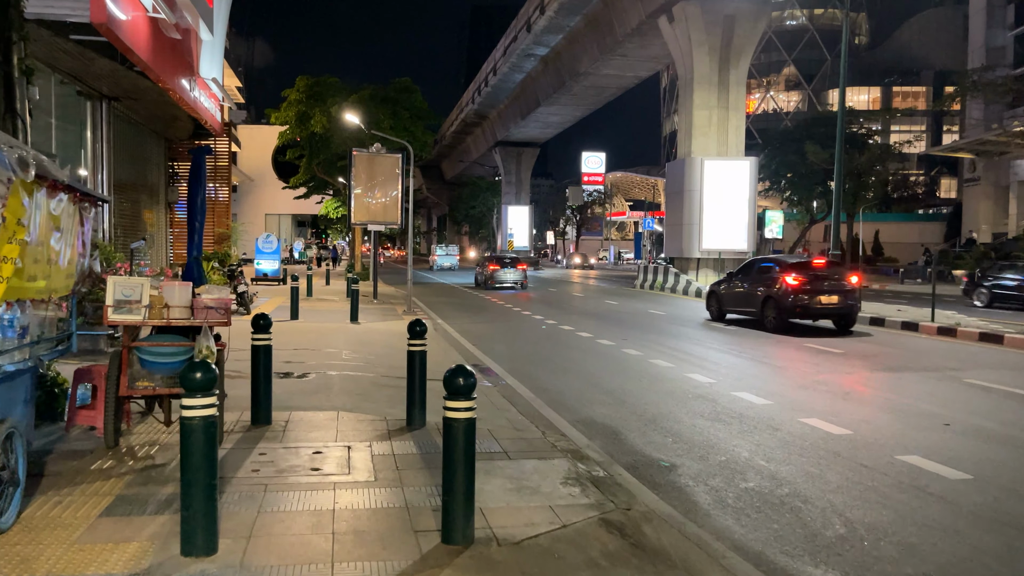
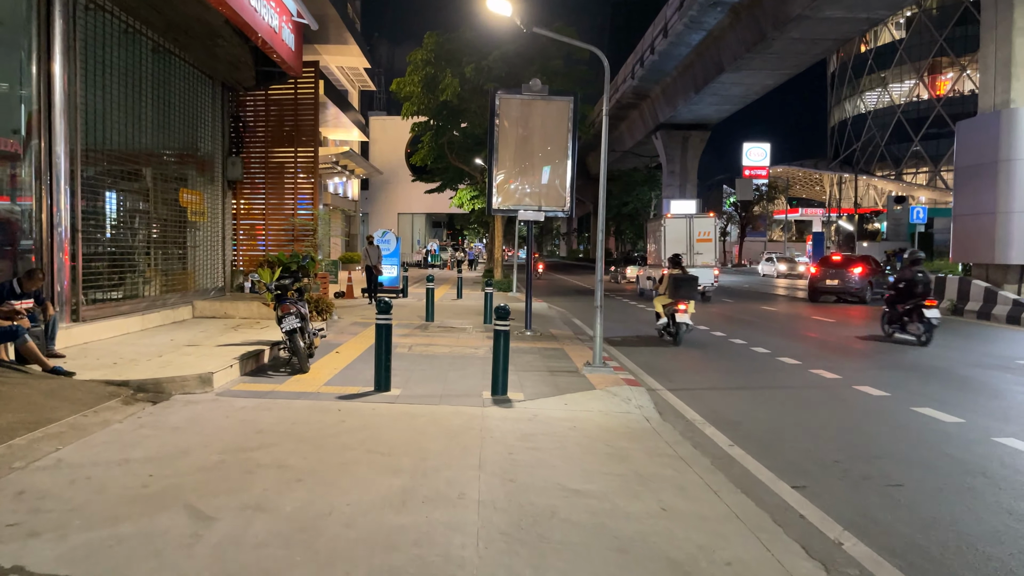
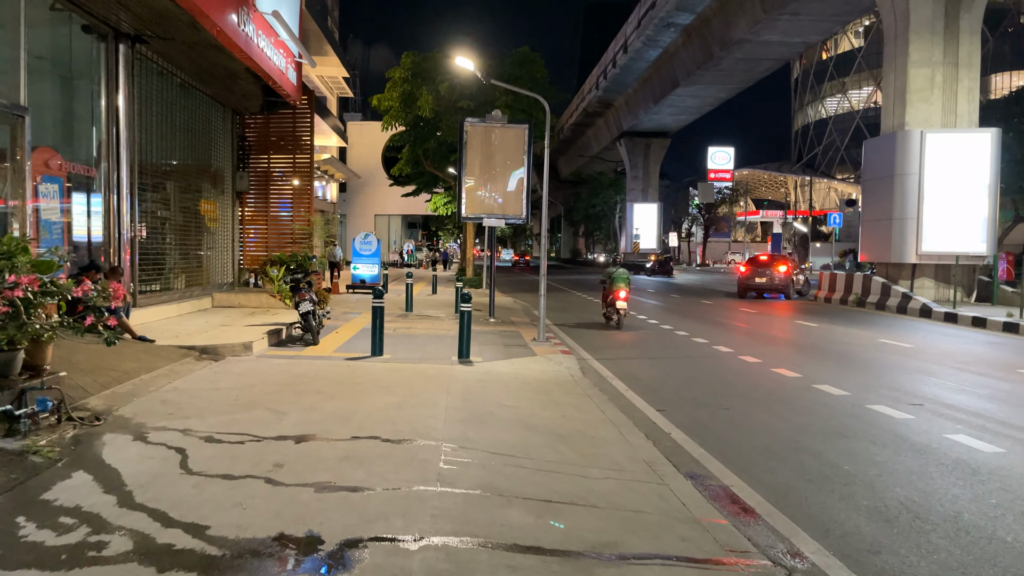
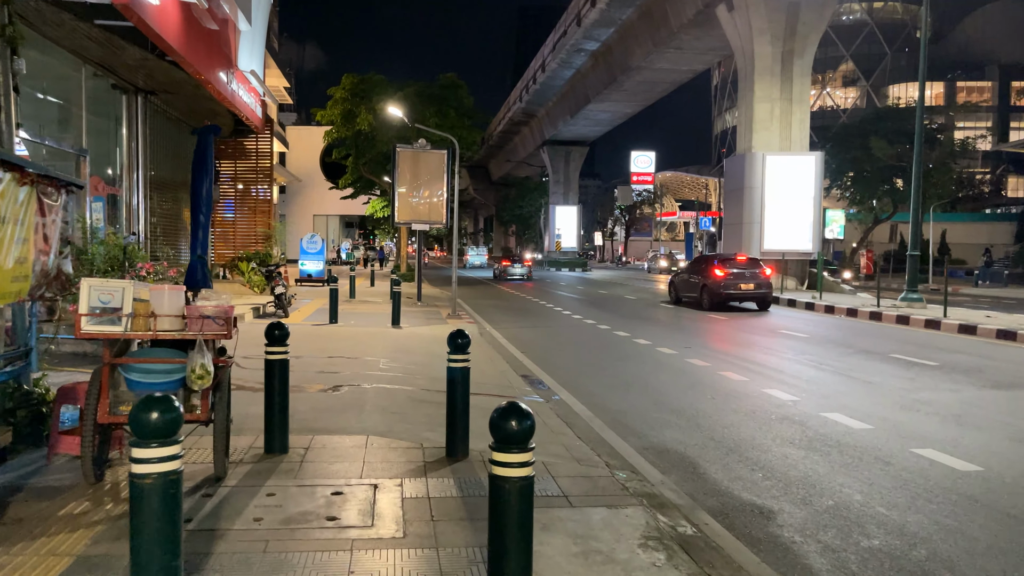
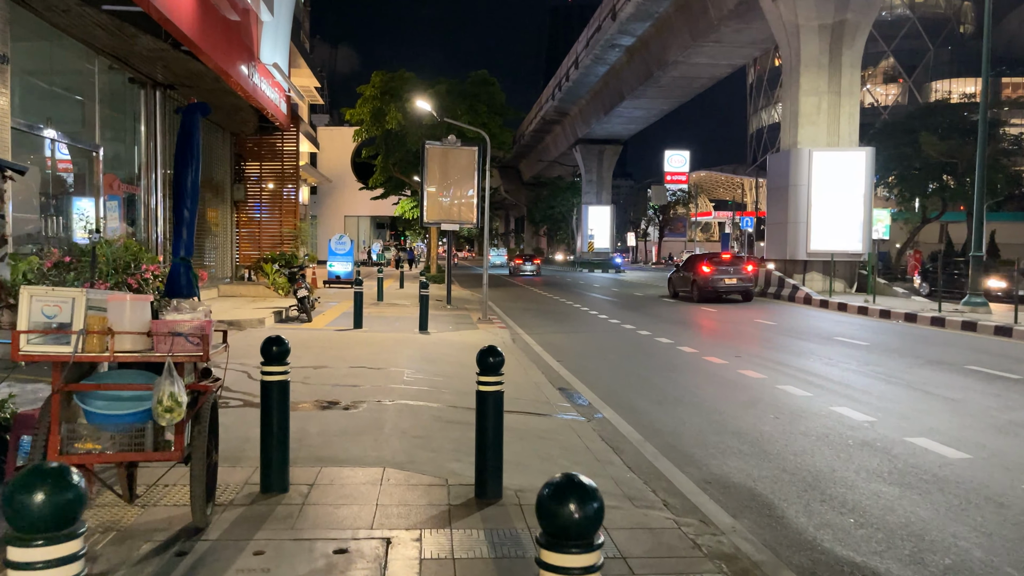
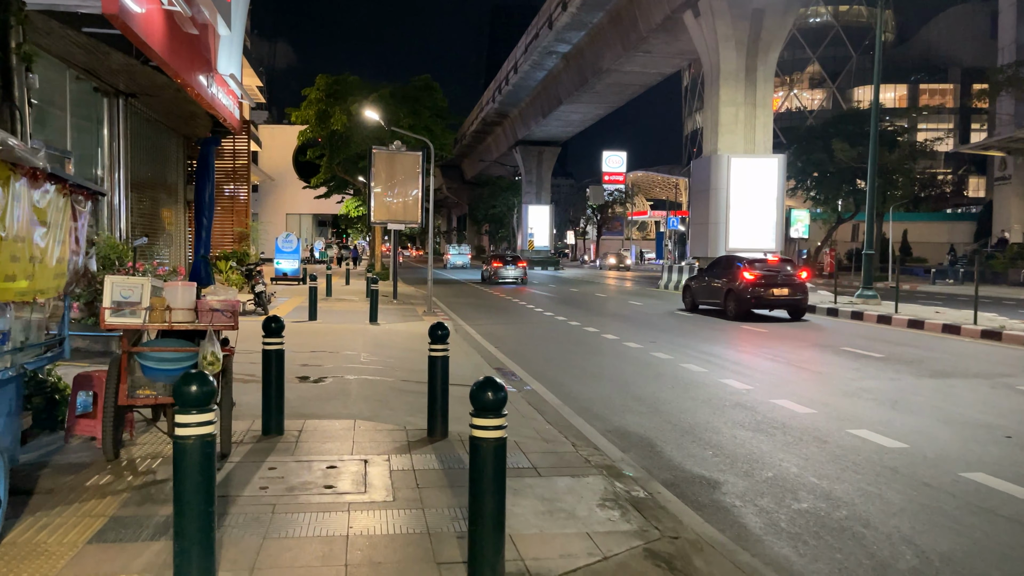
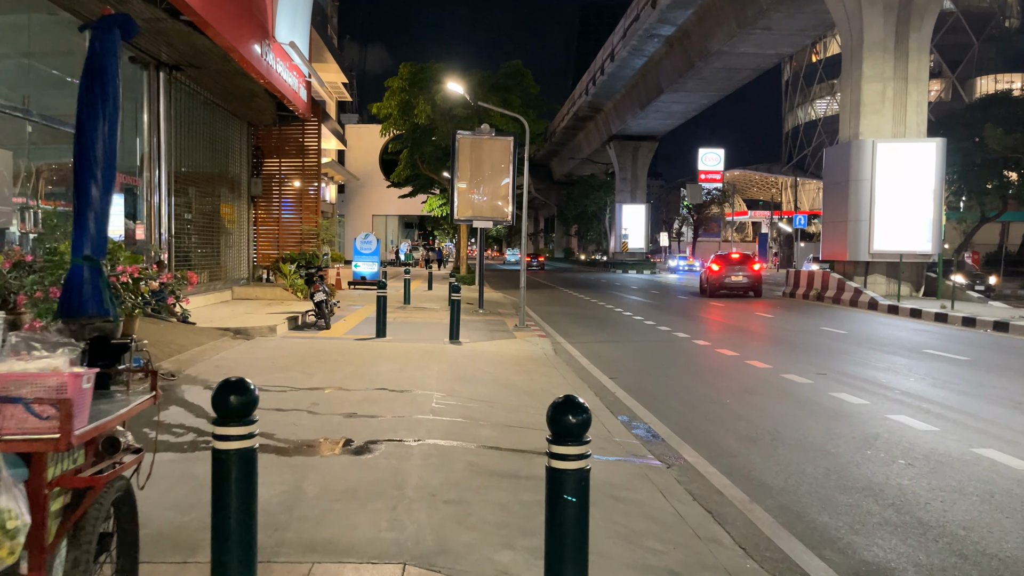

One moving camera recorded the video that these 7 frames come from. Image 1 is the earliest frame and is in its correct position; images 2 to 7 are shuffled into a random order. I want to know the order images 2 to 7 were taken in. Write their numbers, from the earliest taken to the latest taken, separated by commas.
6, 4, 5, 7, 3, 2
